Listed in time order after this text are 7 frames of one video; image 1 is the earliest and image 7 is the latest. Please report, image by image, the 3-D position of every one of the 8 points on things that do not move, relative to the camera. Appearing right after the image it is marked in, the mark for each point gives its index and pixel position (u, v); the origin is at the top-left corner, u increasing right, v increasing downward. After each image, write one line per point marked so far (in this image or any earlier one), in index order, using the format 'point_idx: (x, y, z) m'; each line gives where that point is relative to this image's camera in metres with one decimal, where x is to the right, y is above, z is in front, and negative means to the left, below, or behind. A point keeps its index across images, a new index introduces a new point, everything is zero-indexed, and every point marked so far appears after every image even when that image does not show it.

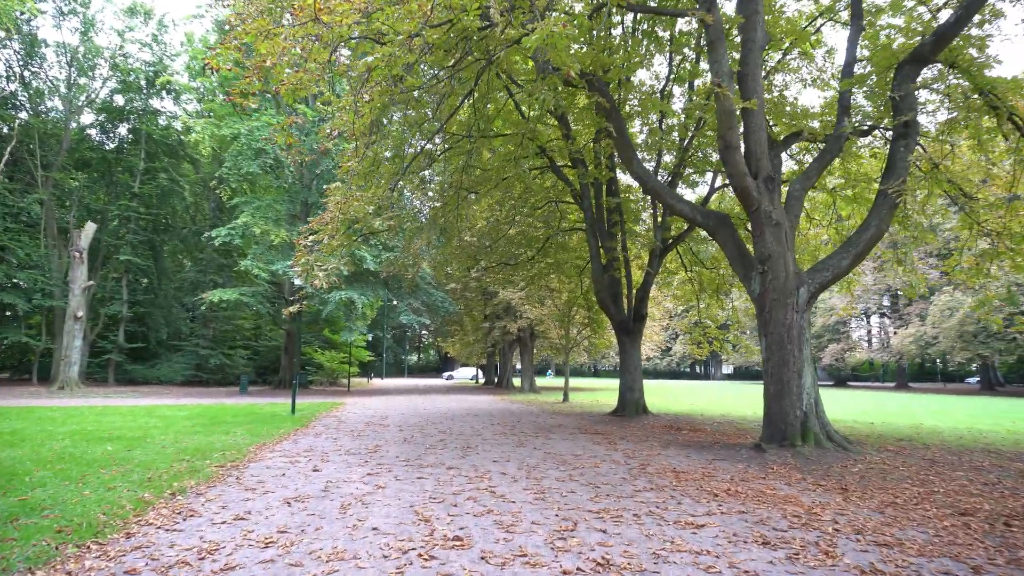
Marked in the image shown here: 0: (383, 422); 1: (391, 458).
0: (-3.2, -3.3, +14.7) m
1: (-1.8, -2.6, +9.0) m
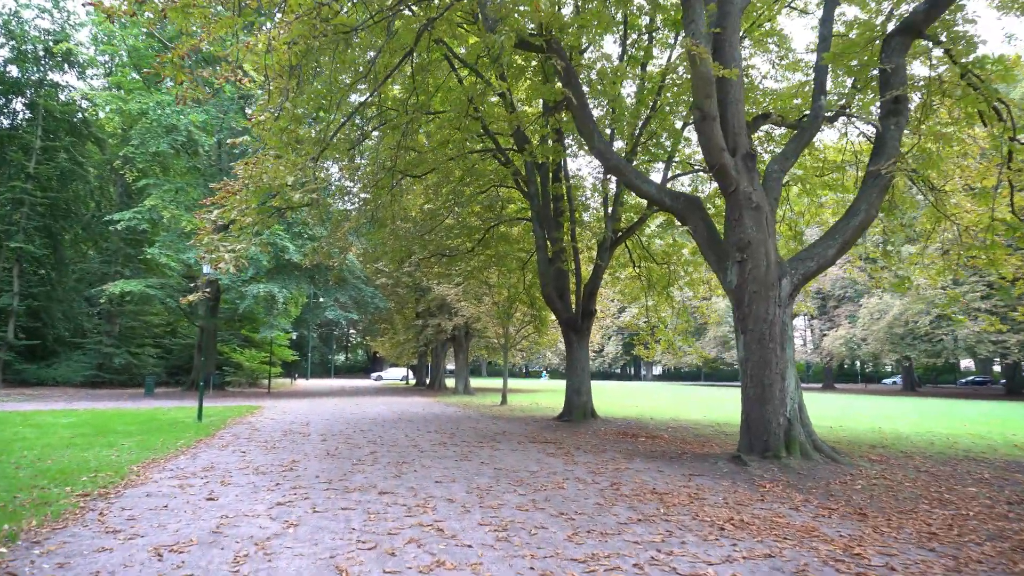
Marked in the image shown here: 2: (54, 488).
0: (-4.4, -3.1, +12.8) m
1: (-2.5, -2.3, +7.3) m
2: (-4.8, -2.1, +6.3) m
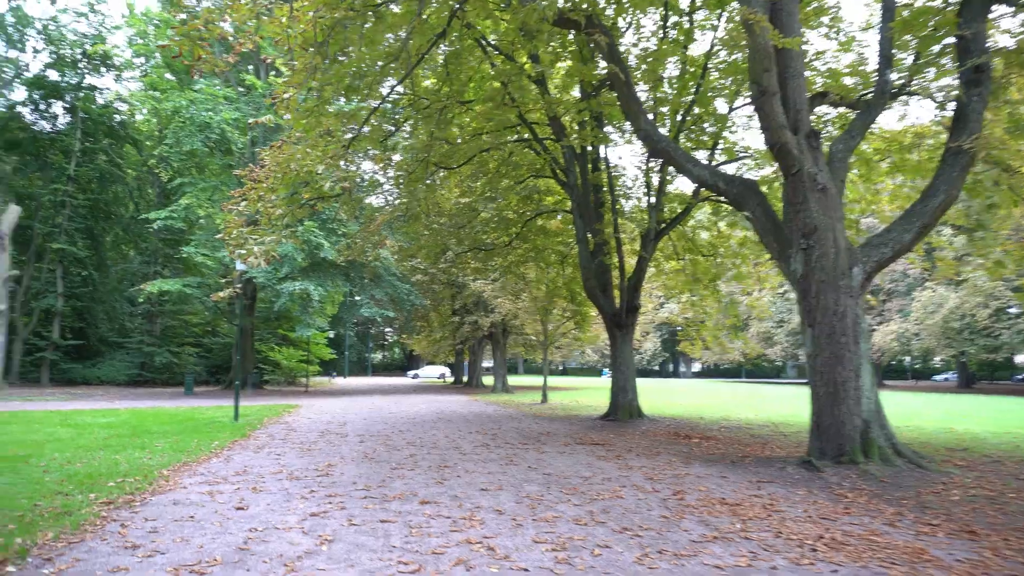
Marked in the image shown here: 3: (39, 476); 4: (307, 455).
0: (-3.6, -3.0, +12.5) m
1: (-1.9, -2.3, +6.8) m
2: (-4.3, -2.1, +5.9) m
3: (-5.3, -2.1, +6.7) m
4: (-3.2, -2.6, +9.5) m
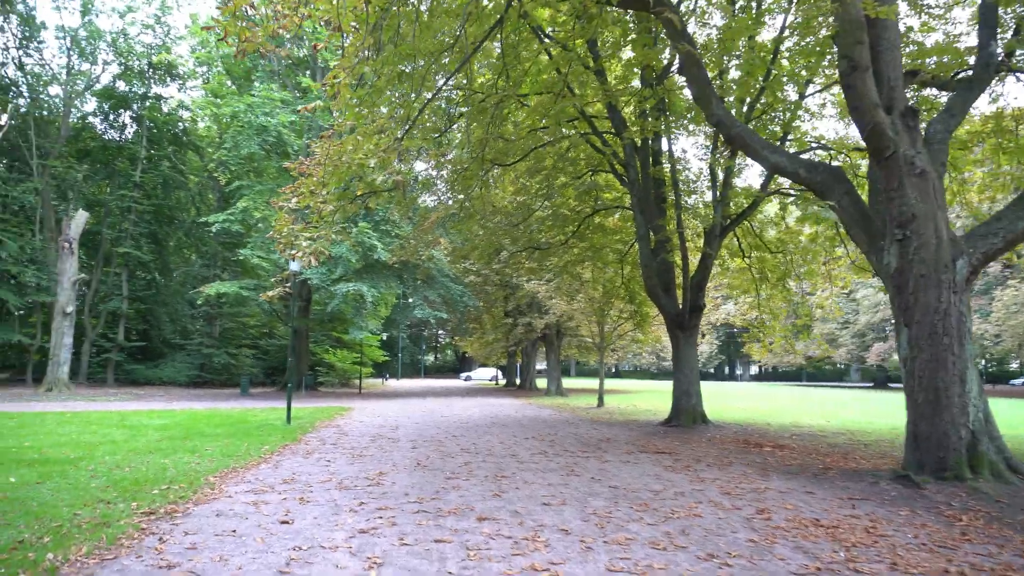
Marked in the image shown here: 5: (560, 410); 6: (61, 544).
0: (-2.4, -3.0, +12.1) m
1: (-1.2, -2.2, +6.3) m
2: (-3.7, -2.0, +5.6) m
3: (-4.6, -2.1, +6.5) m
4: (-2.3, -2.6, +9.1) m
5: (+1.5, -3.9, +19.4) m
6: (-3.4, -1.9, +4.4) m
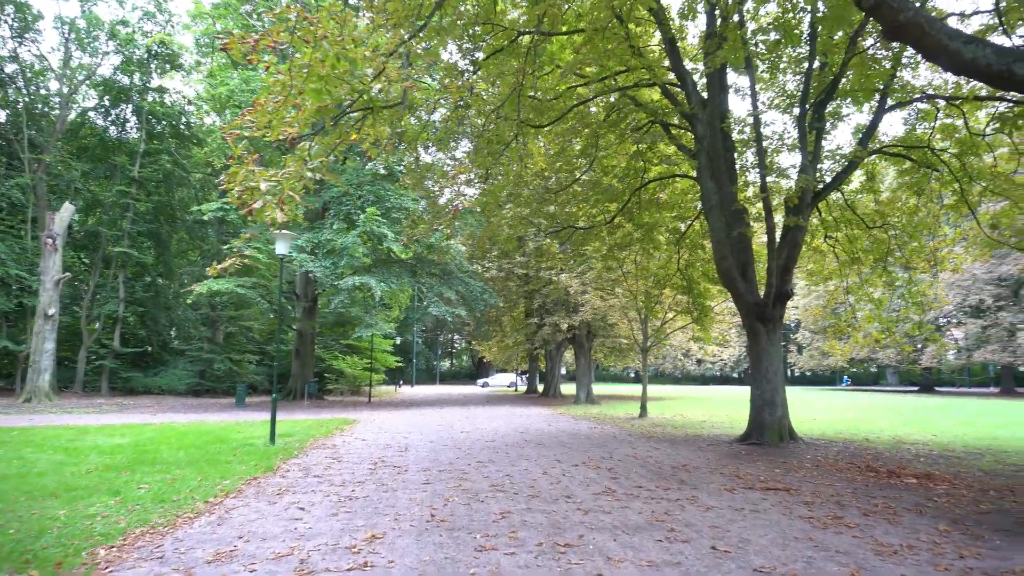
0: (-1.7, -2.7, +9.2) m
1: (-0.7, -1.9, +3.5) m
2: (-3.2, -1.7, +2.8) m
3: (-4.1, -1.8, +3.7) m
4: (-1.7, -2.3, +6.2) m
5: (+2.4, -3.7, +16.4) m
6: (-2.9, -1.5, +1.6) m
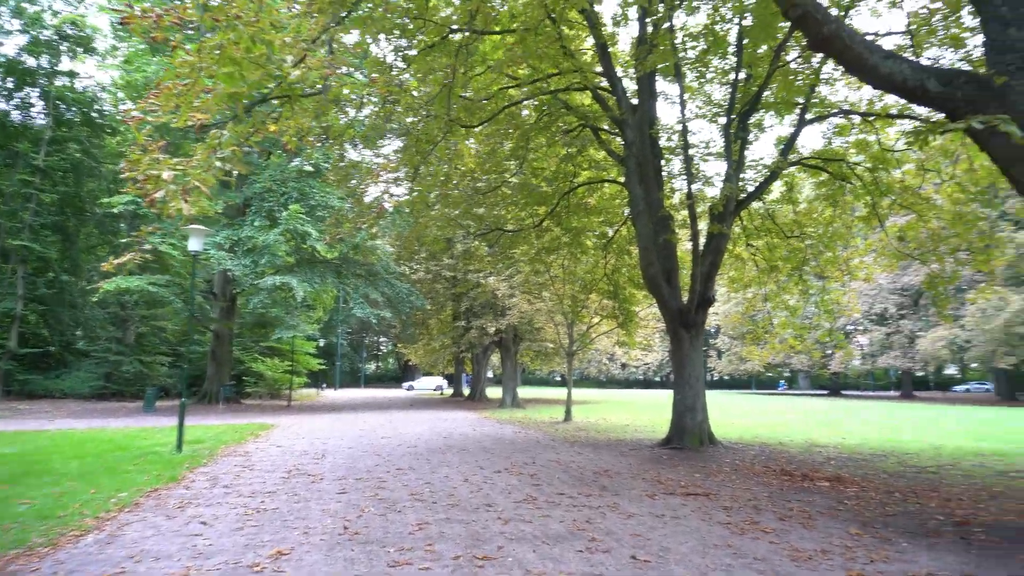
0: (-2.9, -2.7, +8.8) m
1: (-1.2, -1.8, +3.1) m
2: (-3.6, -1.6, +2.2) m
3: (-4.6, -1.7, +3.0) m
4: (-2.5, -2.3, +5.8) m
5: (+0.5, -3.8, +16.3) m
6: (-3.2, -1.5, +1.1) m
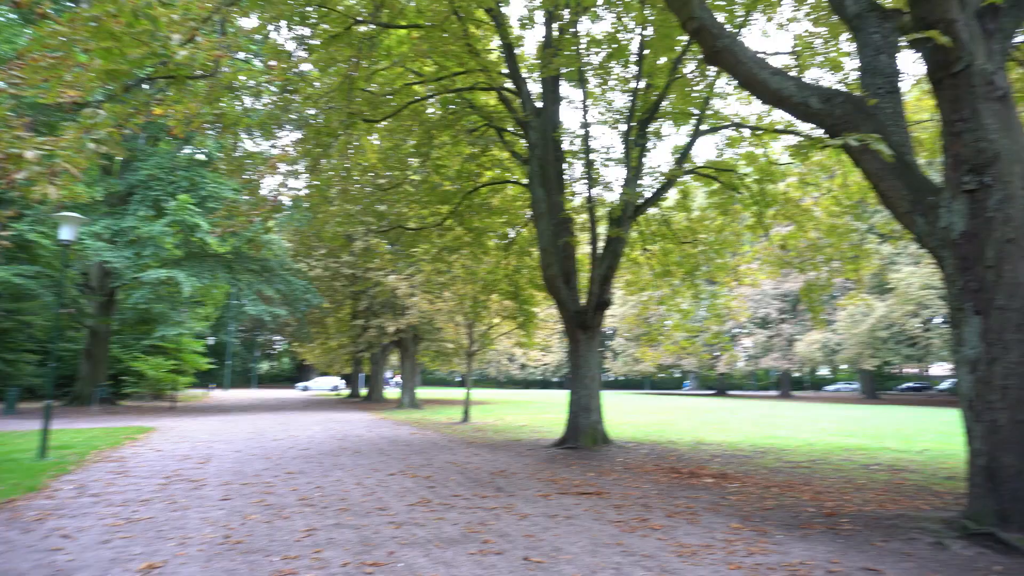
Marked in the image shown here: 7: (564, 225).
0: (-4.3, -2.6, +8.1) m
1: (-1.8, -1.8, +2.8) m
2: (-4.0, -1.5, +1.6) m
3: (-5.1, -1.6, +2.1) m
4: (-3.5, -2.2, +5.2) m
5: (-2.1, -3.8, +16.1) m
6: (-3.4, -1.4, +0.5) m
7: (+1.2, +1.3, +12.3) m
